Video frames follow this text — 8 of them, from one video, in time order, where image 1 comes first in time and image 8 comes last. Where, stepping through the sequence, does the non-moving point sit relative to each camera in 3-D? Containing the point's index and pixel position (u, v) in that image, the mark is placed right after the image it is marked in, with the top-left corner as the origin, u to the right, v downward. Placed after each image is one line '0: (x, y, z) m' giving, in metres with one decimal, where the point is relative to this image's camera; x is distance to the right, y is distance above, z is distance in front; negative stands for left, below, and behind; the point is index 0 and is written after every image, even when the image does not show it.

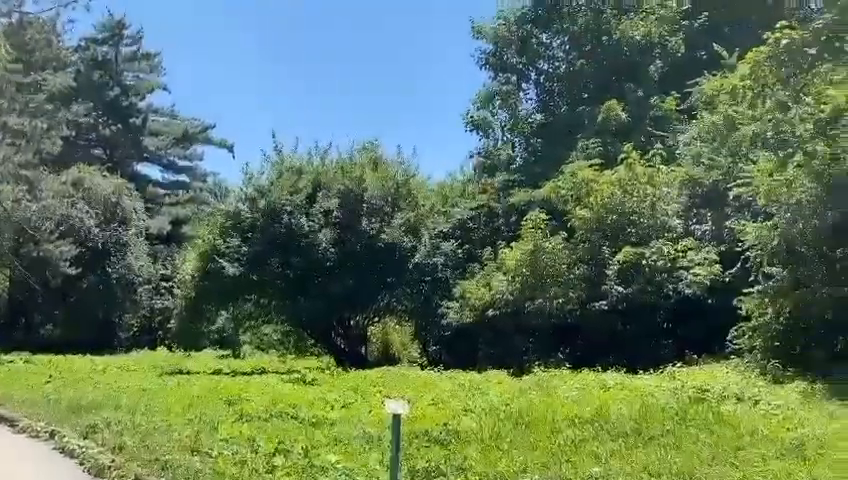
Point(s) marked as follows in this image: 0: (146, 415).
0: (-4.3, -2.7, +11.2) m
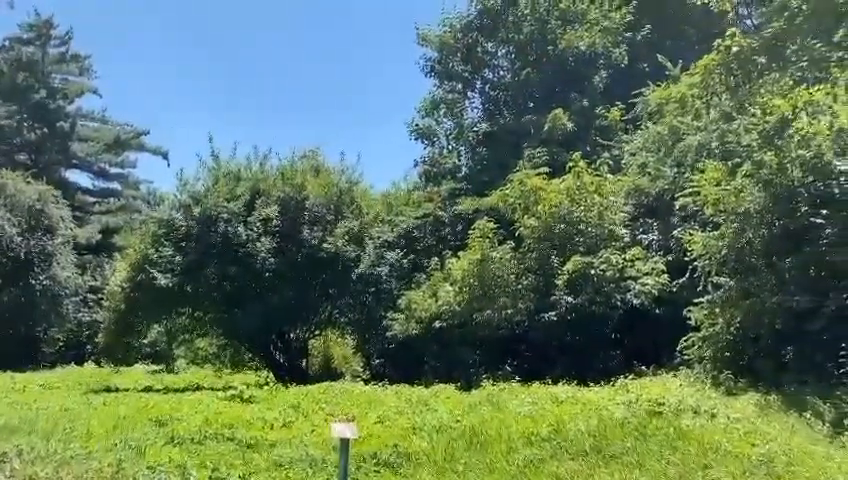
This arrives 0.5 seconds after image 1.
0: (-5.0, -2.8, +10.1) m
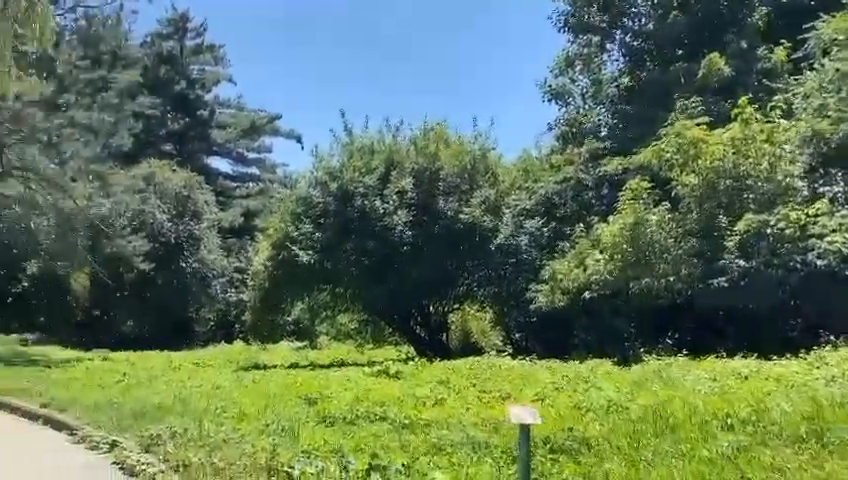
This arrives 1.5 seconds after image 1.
0: (-2.8, -2.4, +9.7) m
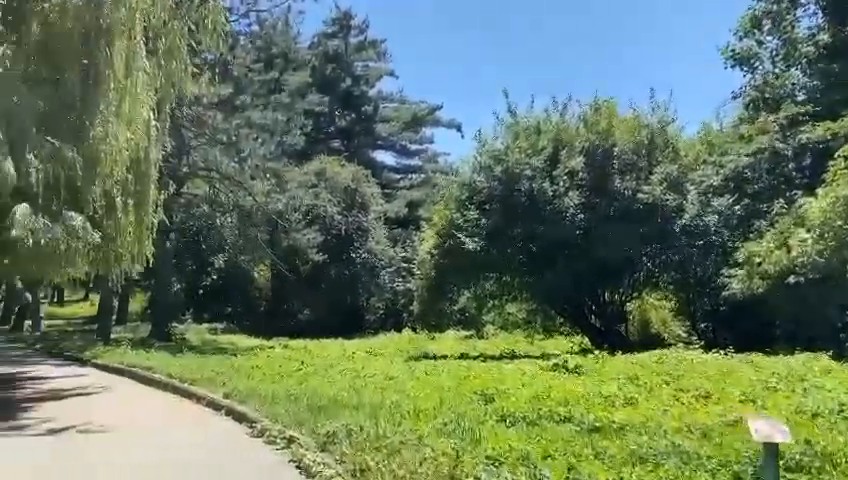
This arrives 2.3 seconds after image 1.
0: (-0.4, -2.2, +9.1) m
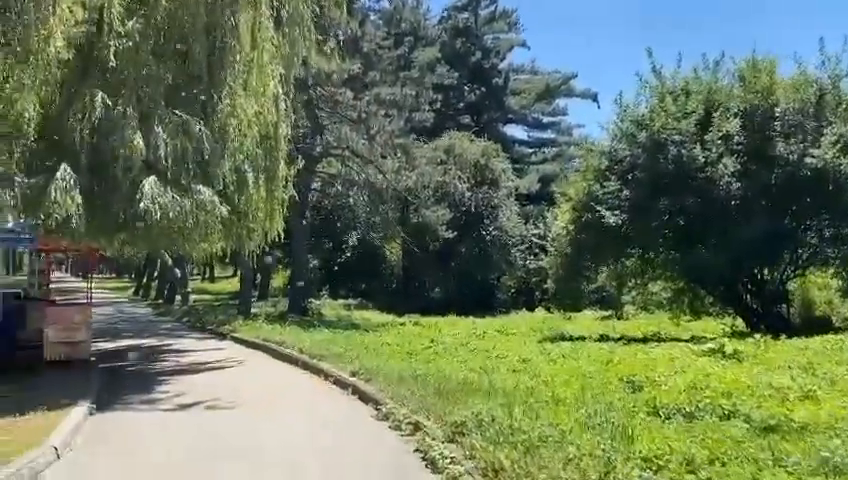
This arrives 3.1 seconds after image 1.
0: (+1.1, -1.9, +8.1) m
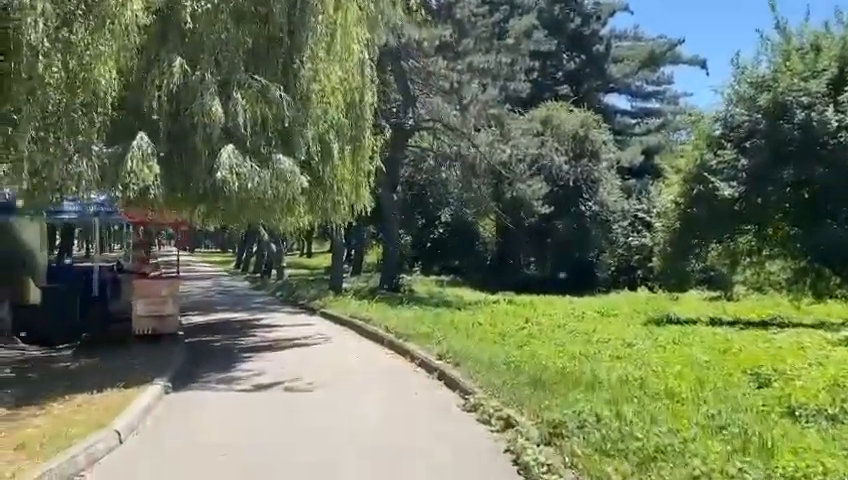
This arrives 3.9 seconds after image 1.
0: (+2.0, -1.6, +7.0) m
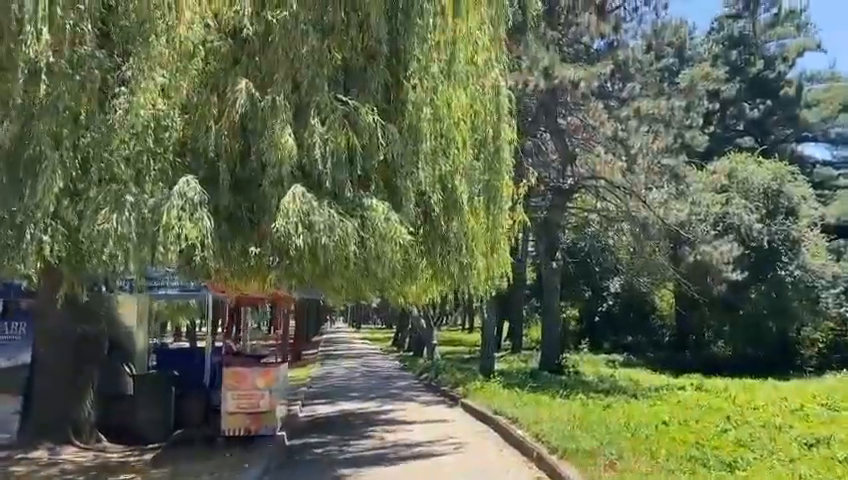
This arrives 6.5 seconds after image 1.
0: (+2.6, -1.8, +2.8) m
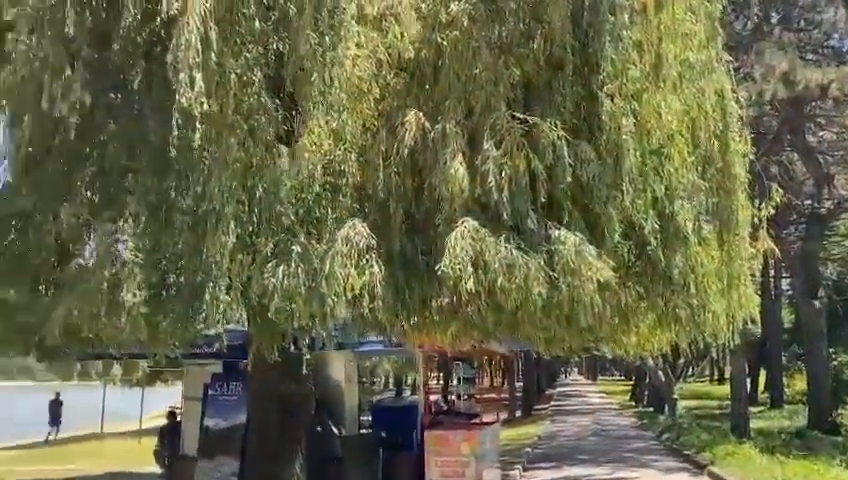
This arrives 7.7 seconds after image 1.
0: (+2.7, -1.7, +0.5) m
